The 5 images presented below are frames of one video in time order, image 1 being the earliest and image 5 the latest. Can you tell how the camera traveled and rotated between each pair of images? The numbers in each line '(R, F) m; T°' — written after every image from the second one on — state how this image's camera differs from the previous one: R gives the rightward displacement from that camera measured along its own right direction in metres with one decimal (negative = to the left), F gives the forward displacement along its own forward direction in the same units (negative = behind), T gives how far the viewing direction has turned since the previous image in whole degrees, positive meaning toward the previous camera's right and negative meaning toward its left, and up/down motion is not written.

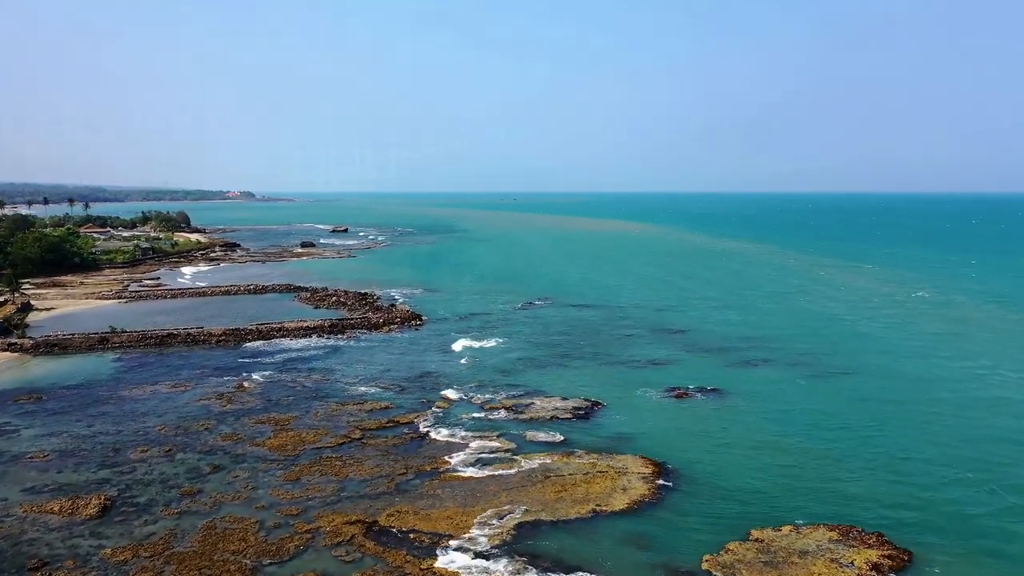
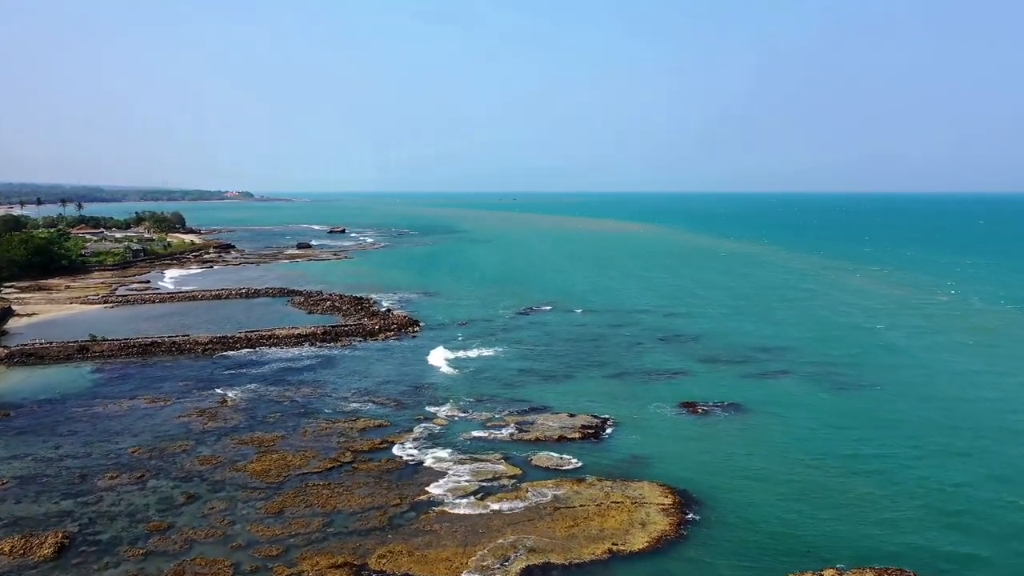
(-0.2, +2.3) m; 0°
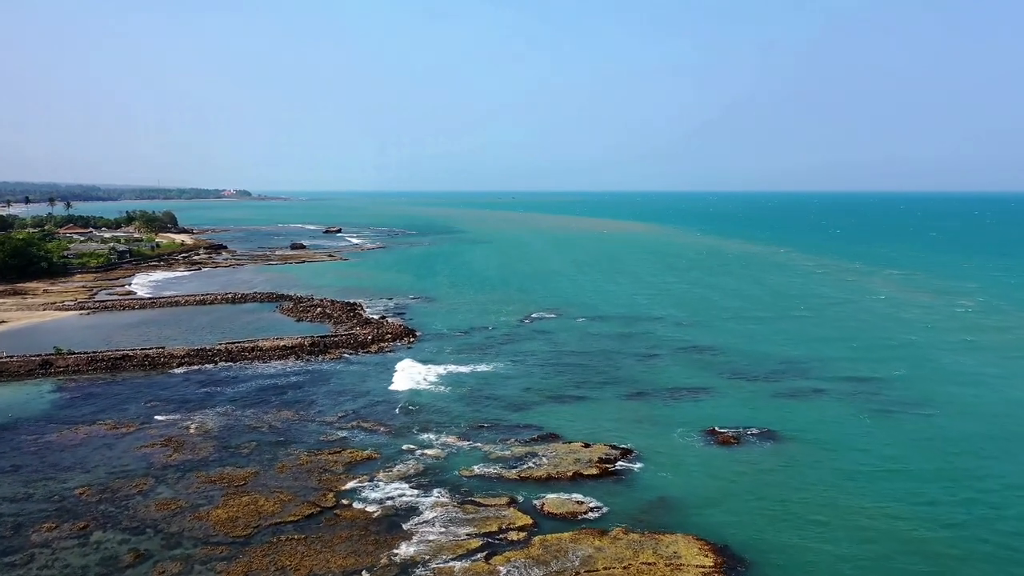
(-0.3, +3.5) m; 0°
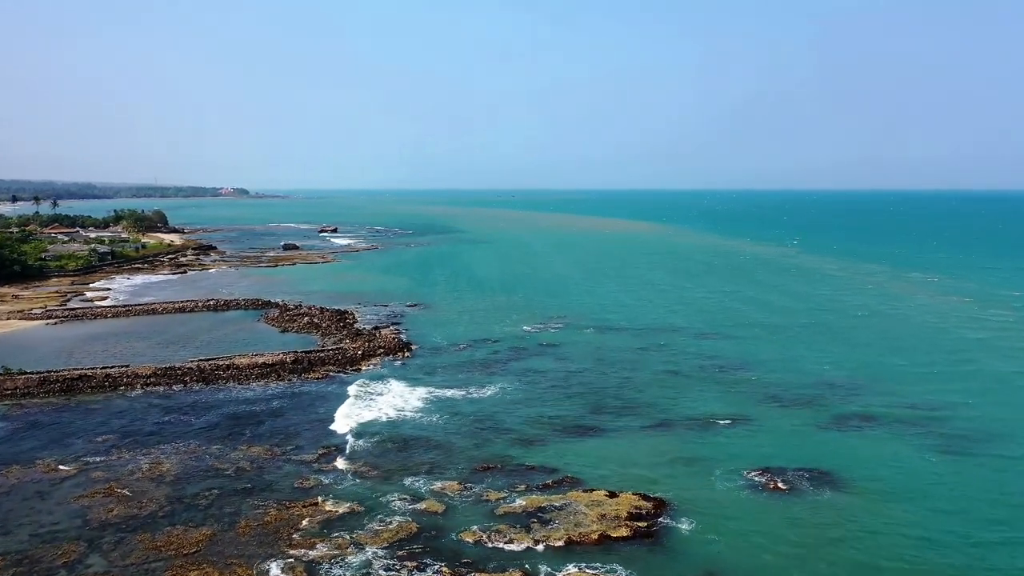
(-0.4, +4.3) m; 0°
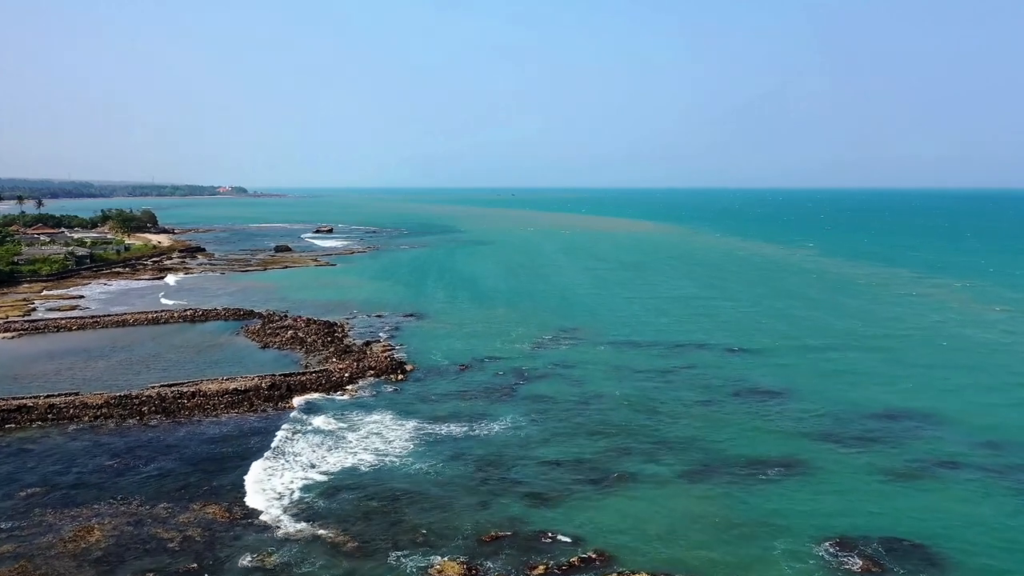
(-0.4, +4.8) m; 0°
